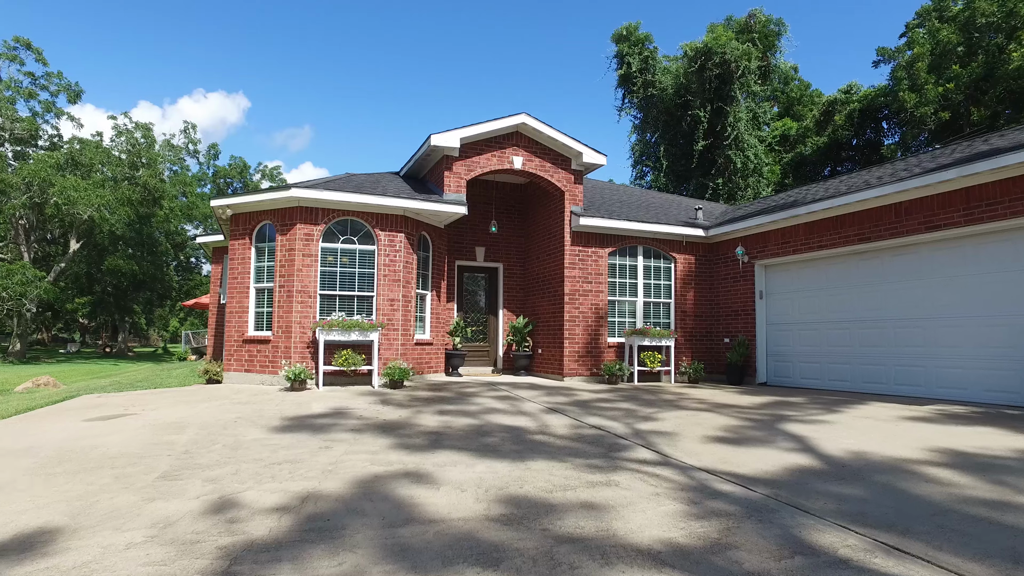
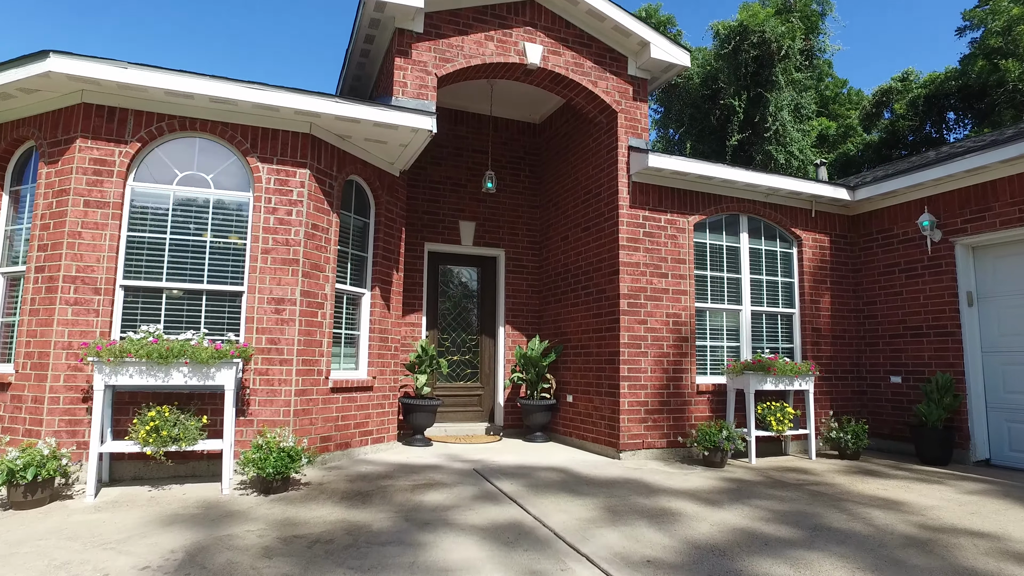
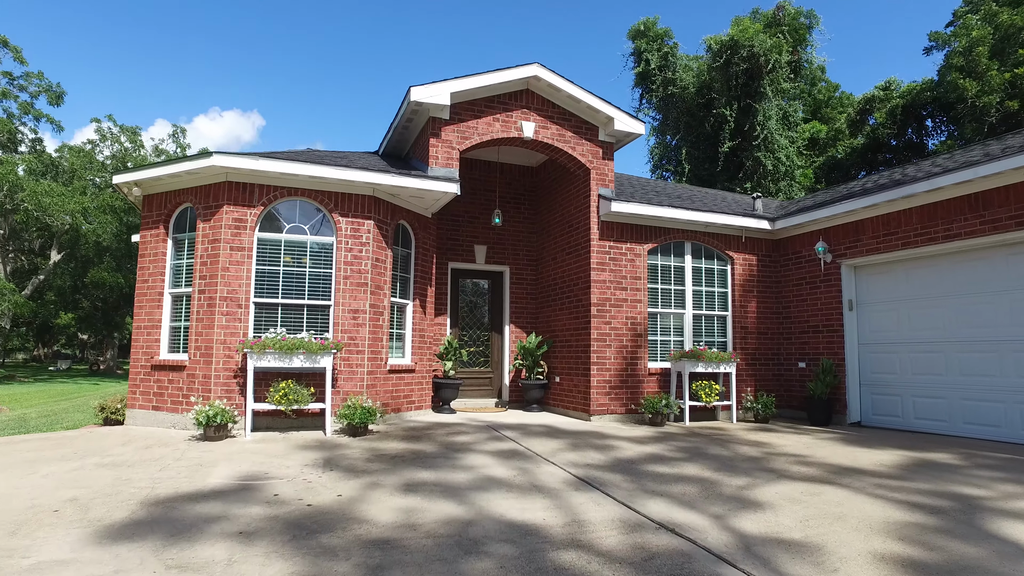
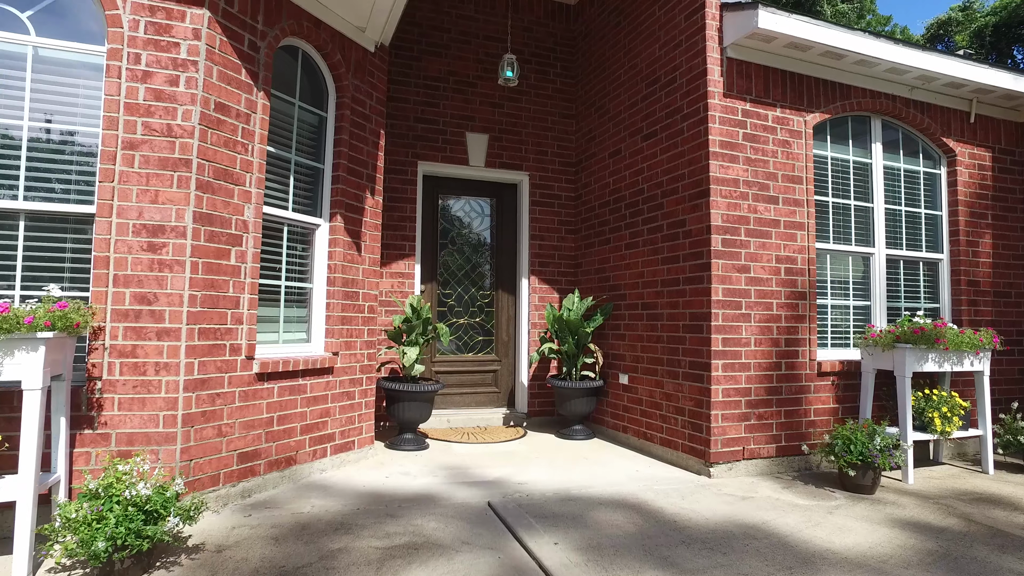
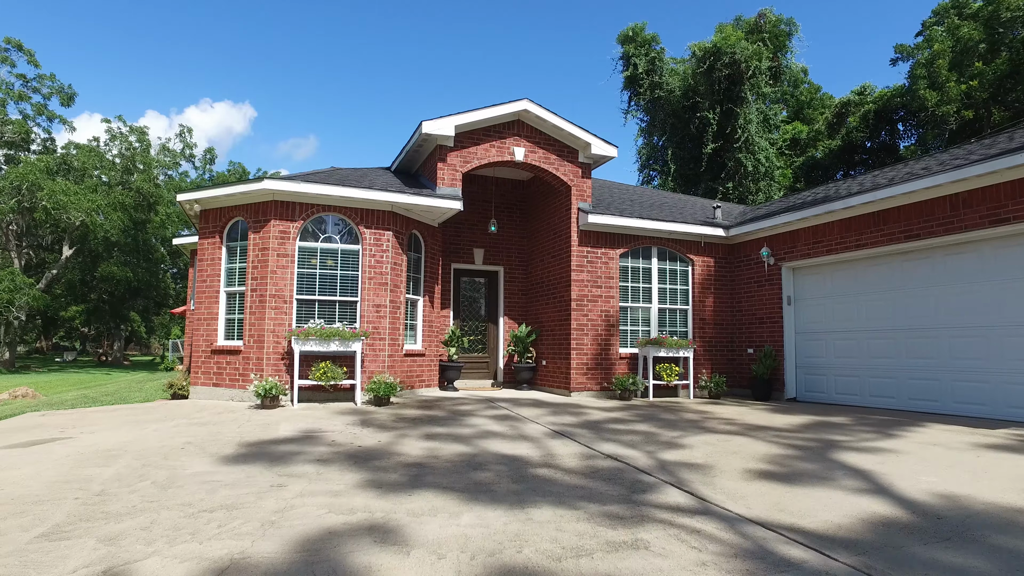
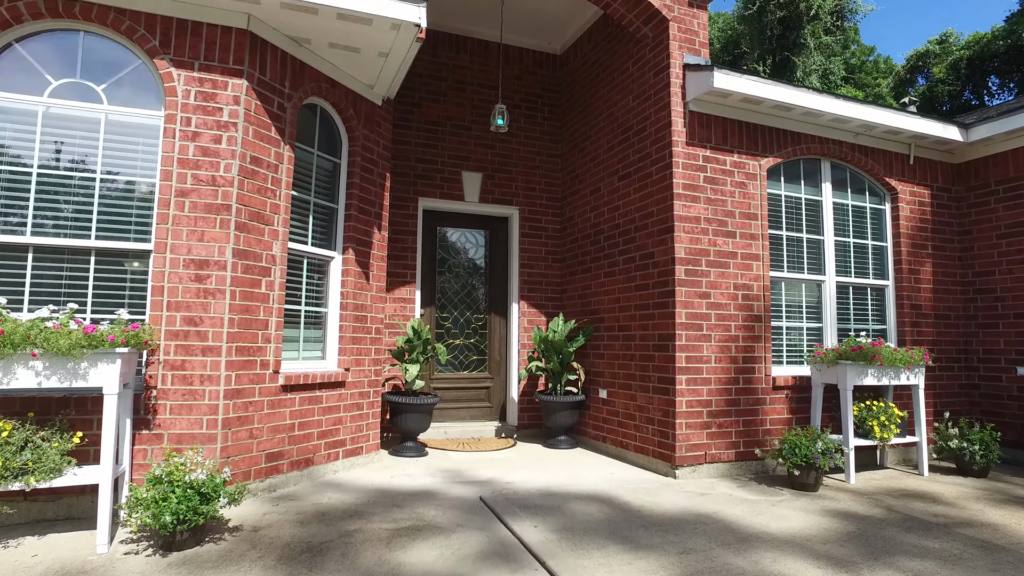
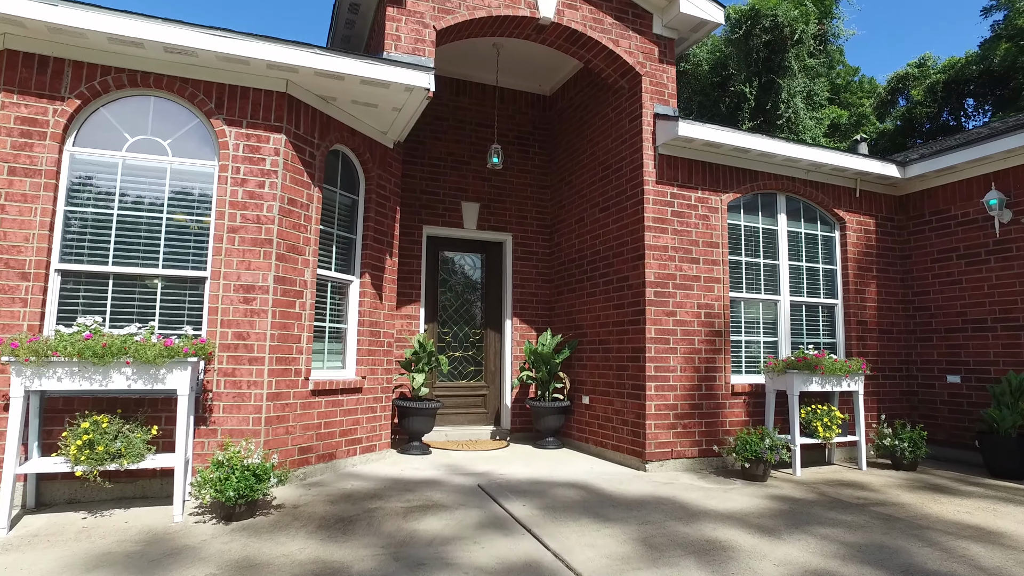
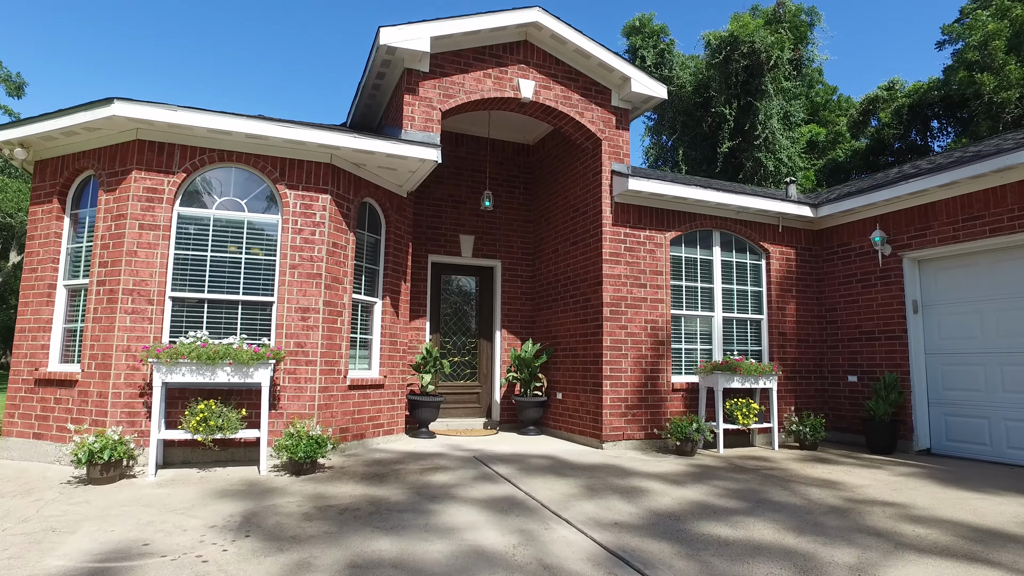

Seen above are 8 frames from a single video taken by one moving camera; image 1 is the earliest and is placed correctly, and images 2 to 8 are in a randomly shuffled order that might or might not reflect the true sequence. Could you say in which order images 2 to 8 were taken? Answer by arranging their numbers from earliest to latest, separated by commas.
5, 3, 8, 2, 7, 6, 4
